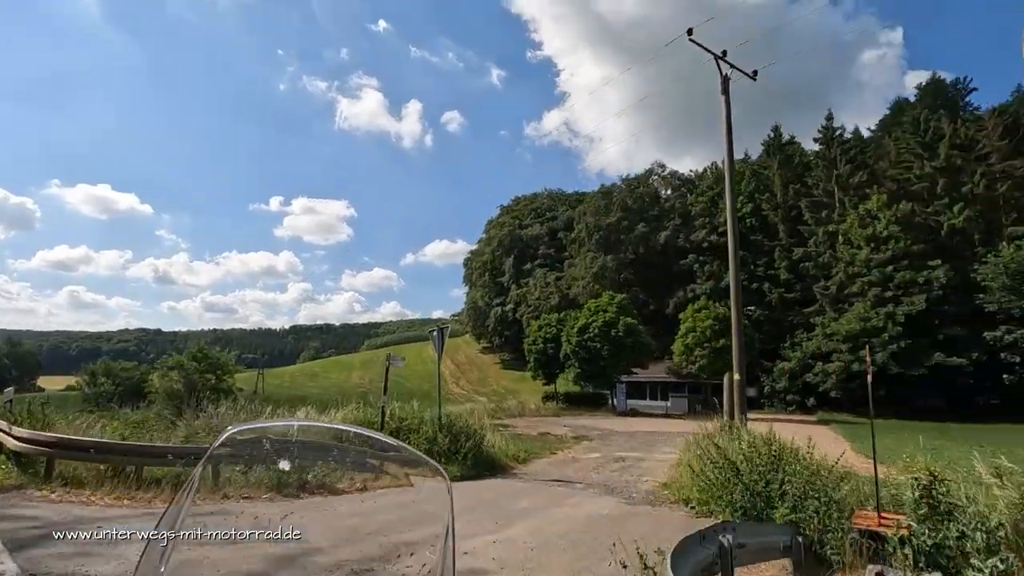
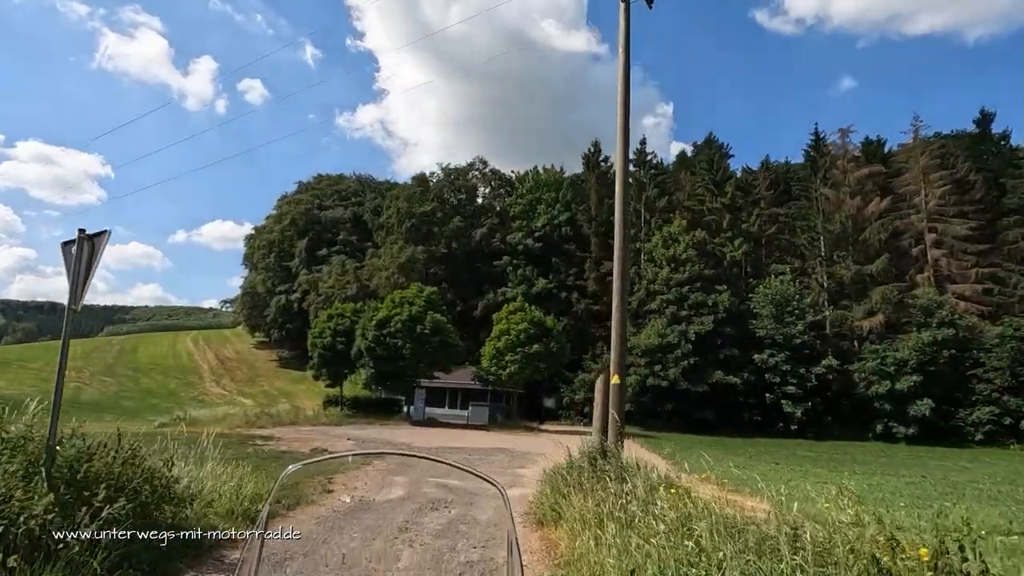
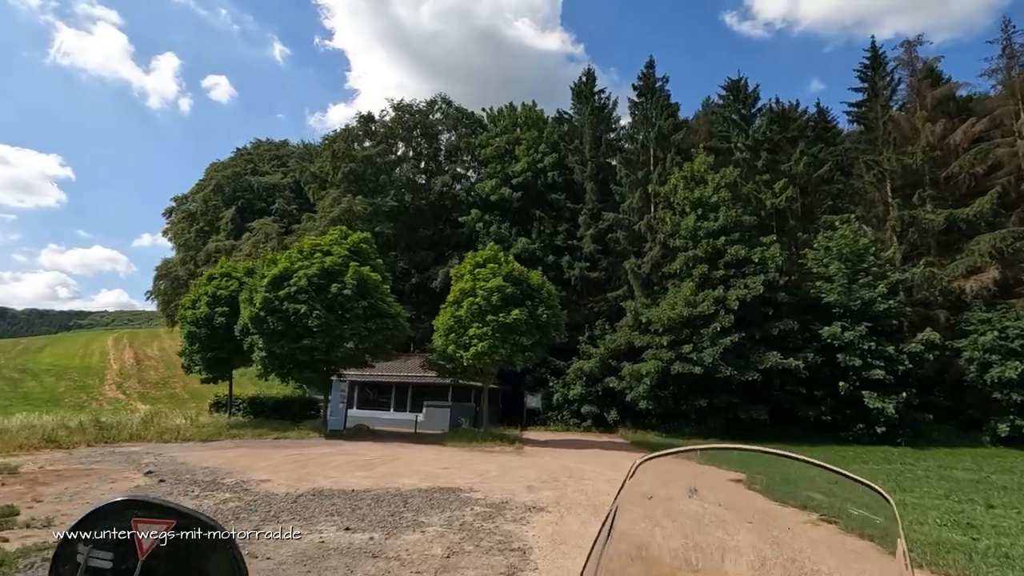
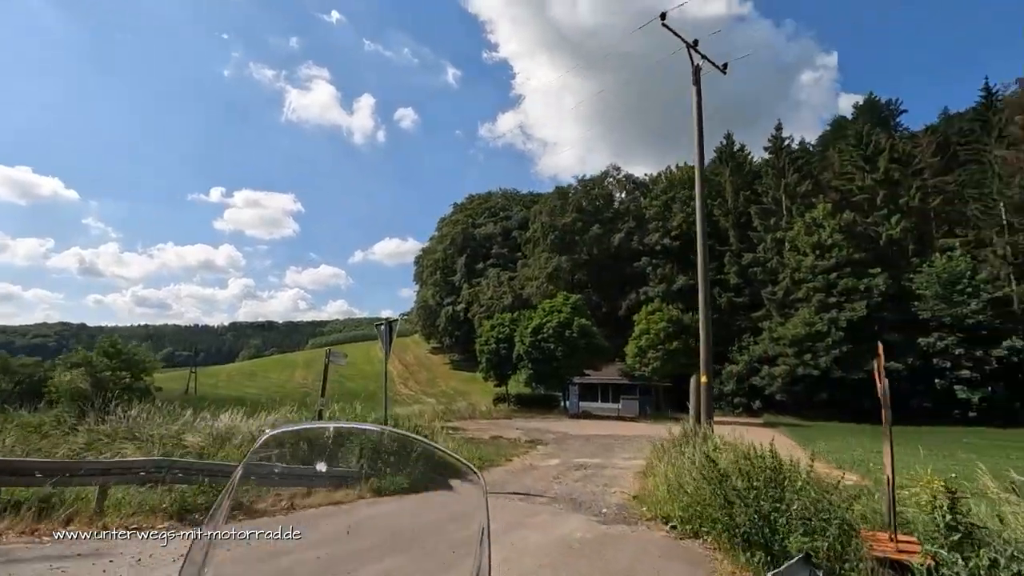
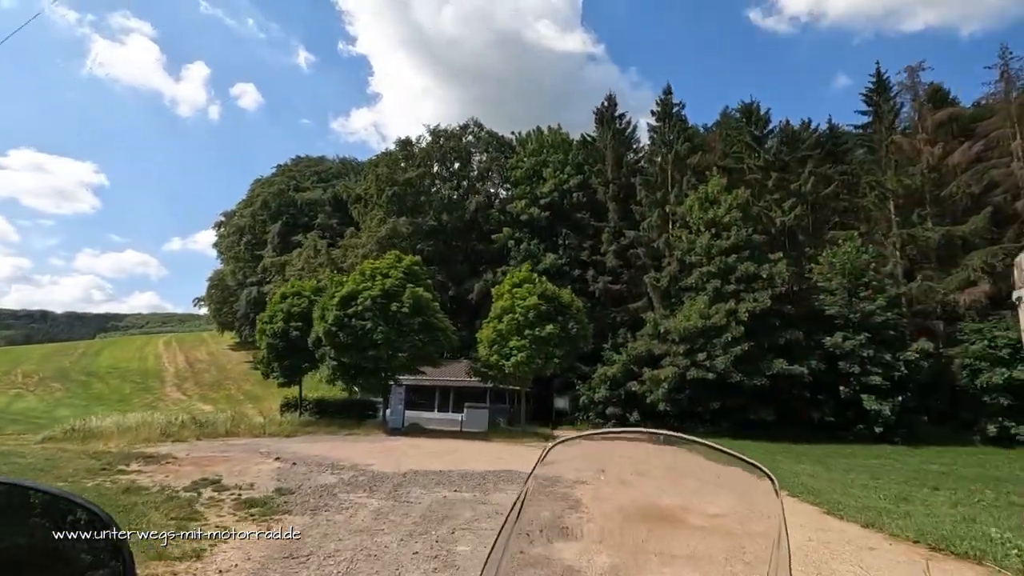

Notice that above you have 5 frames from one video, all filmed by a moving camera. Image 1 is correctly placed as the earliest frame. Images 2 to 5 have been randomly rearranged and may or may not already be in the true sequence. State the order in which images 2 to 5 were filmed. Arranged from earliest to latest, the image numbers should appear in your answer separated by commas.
4, 2, 5, 3
